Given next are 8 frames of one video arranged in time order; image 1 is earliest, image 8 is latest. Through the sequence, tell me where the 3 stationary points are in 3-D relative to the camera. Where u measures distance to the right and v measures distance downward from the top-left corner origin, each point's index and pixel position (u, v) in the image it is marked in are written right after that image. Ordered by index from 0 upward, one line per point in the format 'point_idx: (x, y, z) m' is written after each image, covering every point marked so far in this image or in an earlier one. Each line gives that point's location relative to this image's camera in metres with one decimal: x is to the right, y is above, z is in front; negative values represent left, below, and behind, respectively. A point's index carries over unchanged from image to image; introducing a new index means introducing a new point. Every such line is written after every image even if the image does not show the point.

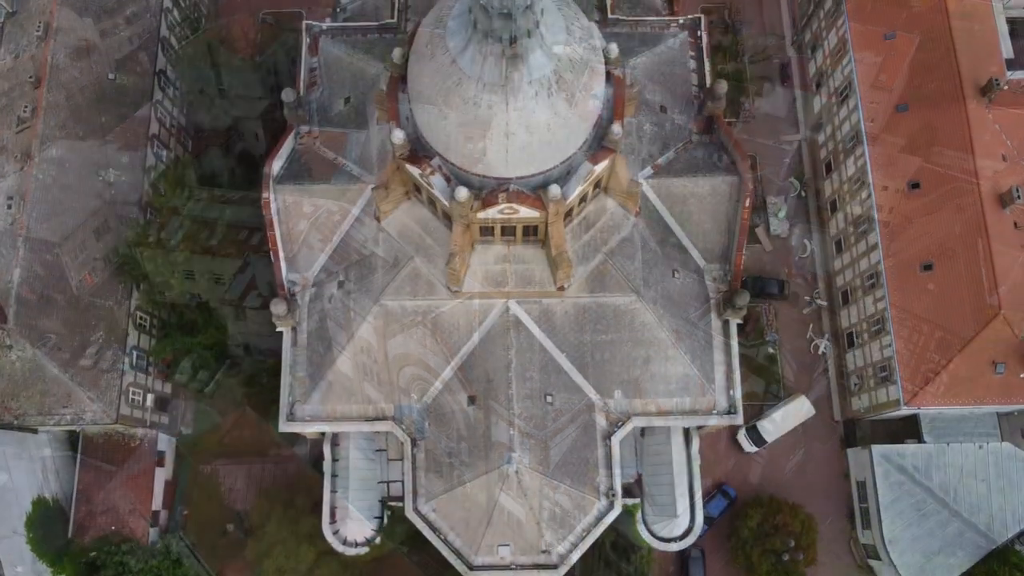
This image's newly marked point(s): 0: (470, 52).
0: (-0.9, +5.1, +17.7) m
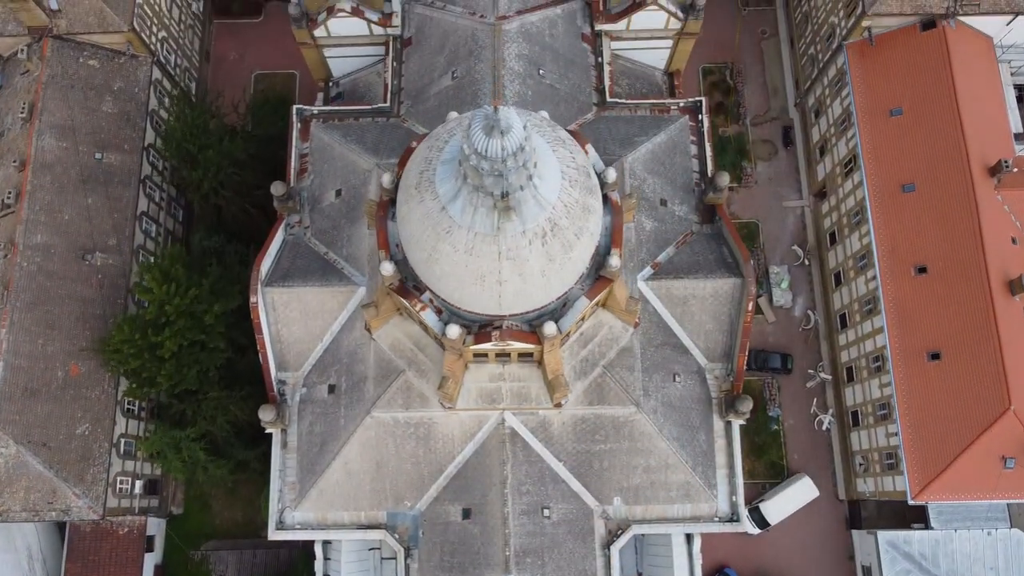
0: (-1.0, +1.8, +16.9) m
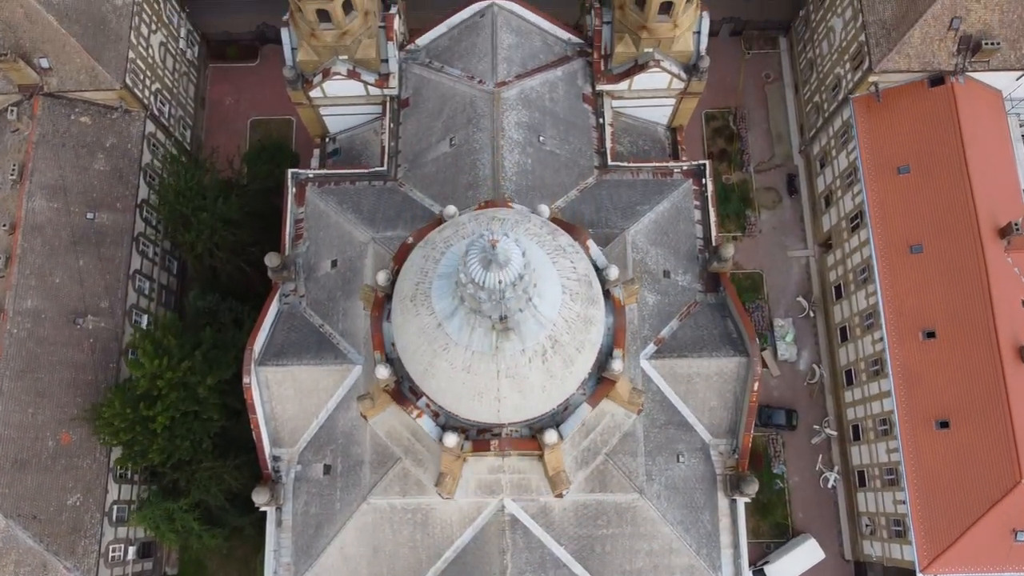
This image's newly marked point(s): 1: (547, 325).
0: (-1.1, -0.6, +16.3) m
1: (+0.7, -0.7, +16.5) m
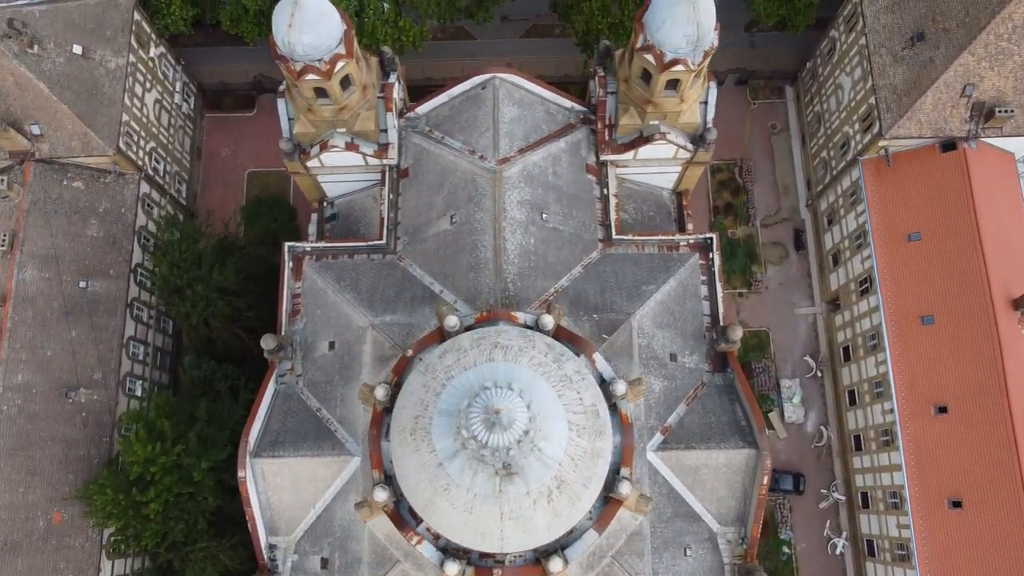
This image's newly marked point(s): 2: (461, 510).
0: (-1.0, -3.3, +15.6) m
1: (+0.8, -3.4, +15.7) m
2: (-1.0, -4.3, +16.1) m
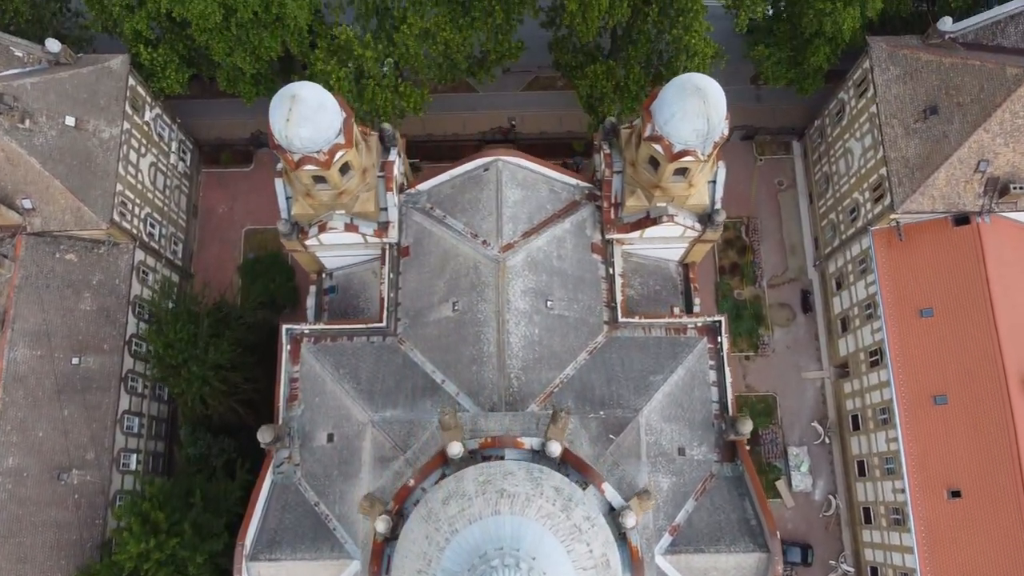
0: (-0.9, -6.1, +14.9) m
1: (+0.9, -6.3, +15.0) m
2: (-0.9, -7.2, +15.4) m
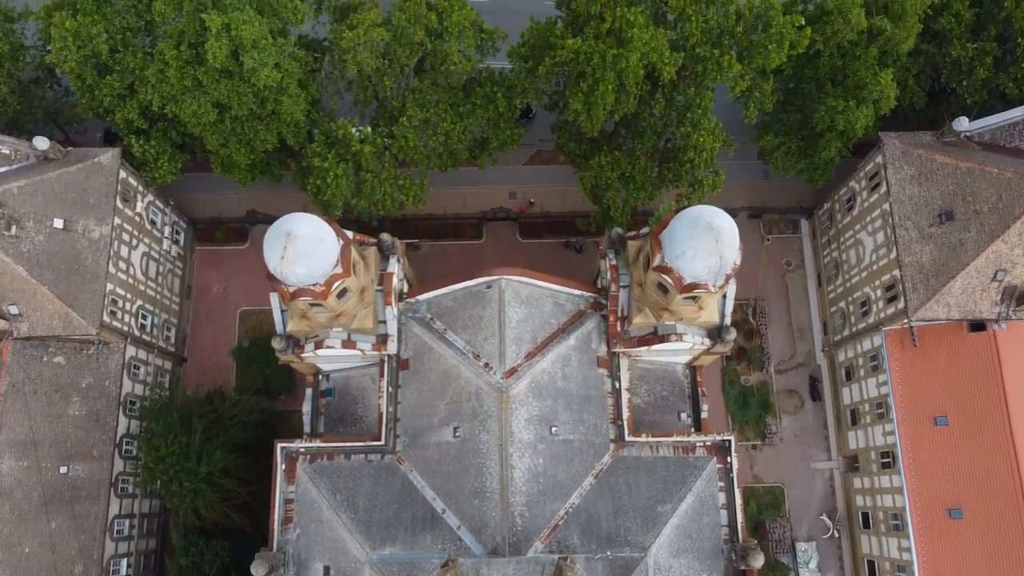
0: (-0.7, -10.0, +14.0) m
1: (+1.0, -10.1, +14.1) m
2: (-0.7, -11.0, +14.5) m
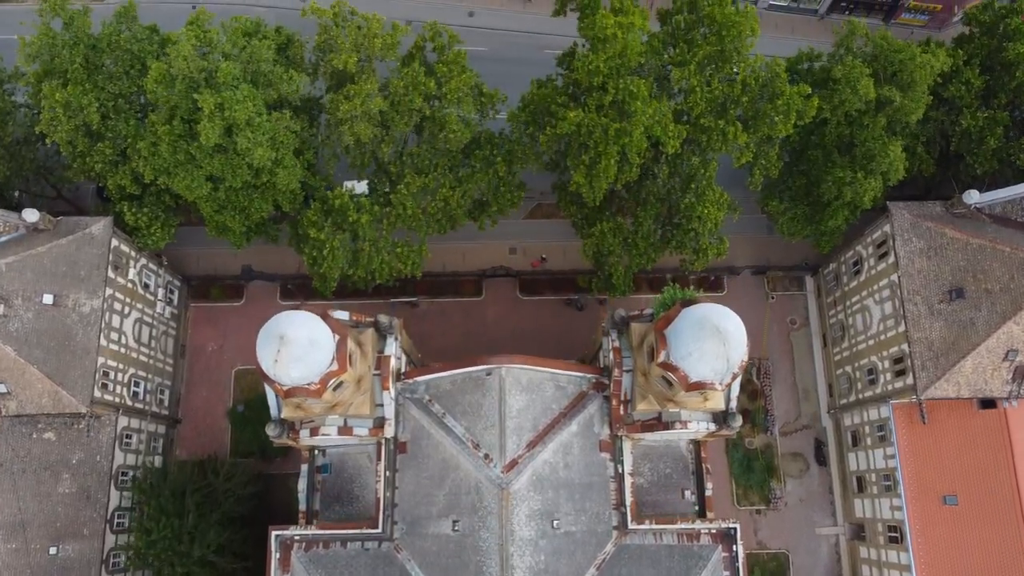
0: (-0.7, -12.7, +13.3) m
1: (+1.0, -12.8, +13.5) m
2: (-0.7, -13.7, +13.8) m
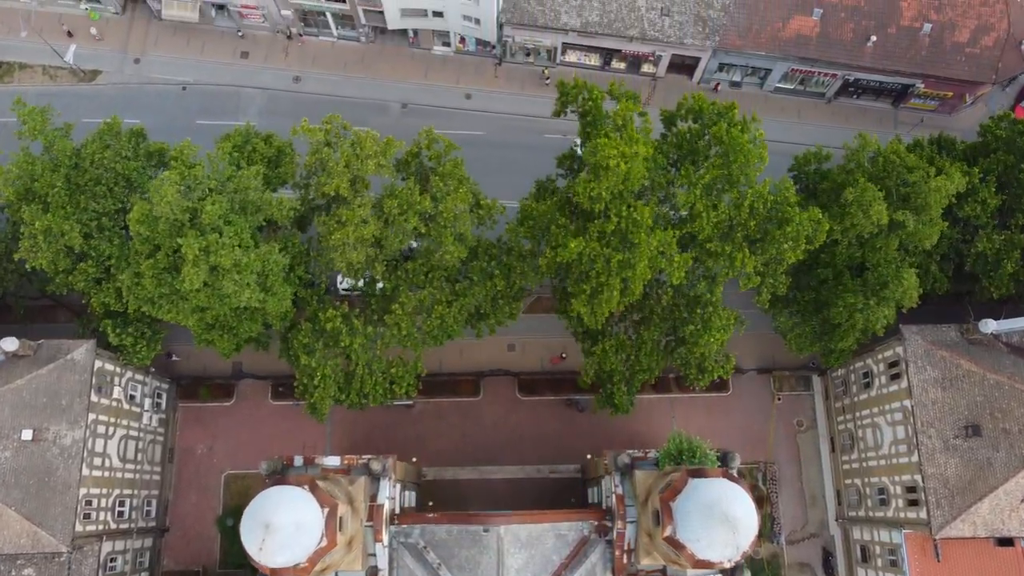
0: (-0.7, -17.2, +12.2) m
1: (+1.0, -17.3, +12.4) m
2: (-0.7, -18.2, +12.7) m
